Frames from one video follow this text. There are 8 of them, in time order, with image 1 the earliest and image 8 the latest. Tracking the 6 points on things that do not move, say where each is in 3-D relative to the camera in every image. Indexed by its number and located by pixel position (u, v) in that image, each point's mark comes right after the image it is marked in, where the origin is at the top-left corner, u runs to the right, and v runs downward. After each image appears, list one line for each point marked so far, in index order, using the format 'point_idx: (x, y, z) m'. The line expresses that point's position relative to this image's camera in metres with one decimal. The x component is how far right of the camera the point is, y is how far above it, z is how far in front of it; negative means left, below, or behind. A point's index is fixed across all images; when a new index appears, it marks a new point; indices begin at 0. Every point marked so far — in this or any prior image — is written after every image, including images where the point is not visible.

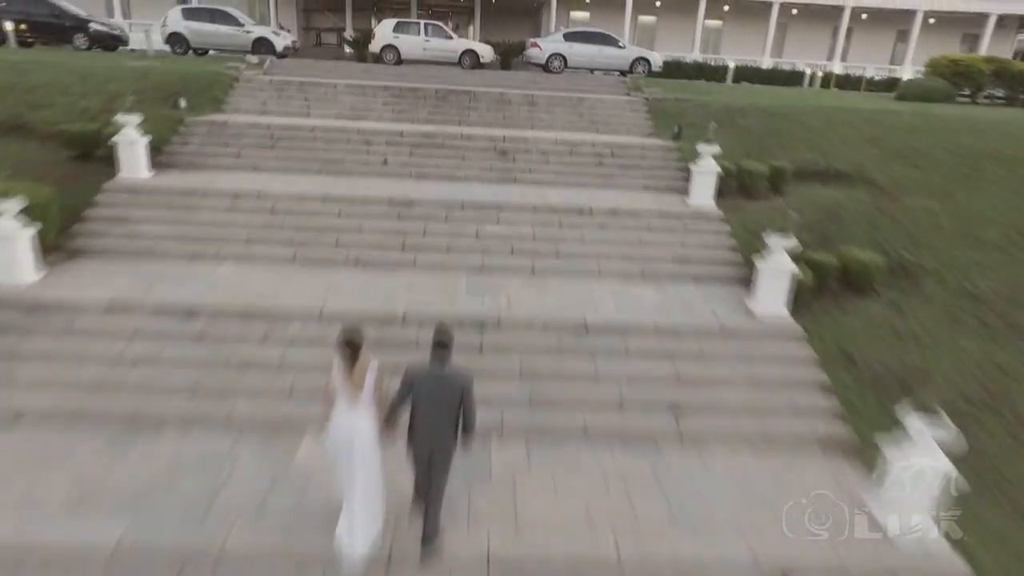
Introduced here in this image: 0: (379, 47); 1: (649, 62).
0: (-3.2, +5.8, +15.4) m
1: (+3.4, +5.6, +15.7) m
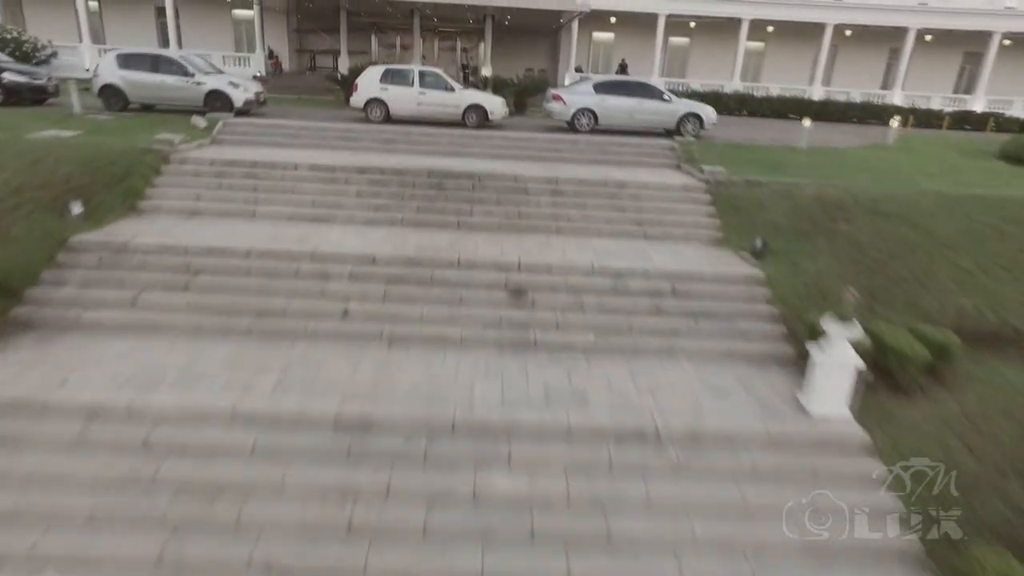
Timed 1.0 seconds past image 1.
0: (-2.9, +3.6, +12.4) m
1: (+3.7, +3.3, +12.5) m
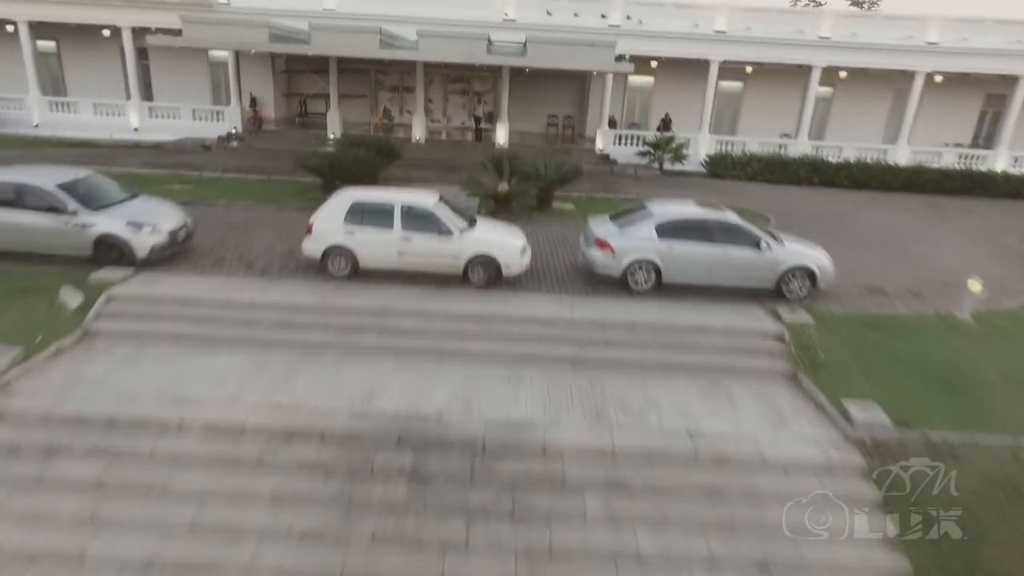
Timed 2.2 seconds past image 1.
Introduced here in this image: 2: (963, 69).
0: (-2.6, +0.5, +8.6) m
1: (+4.0, +0.2, +8.5) m
2: (+13.8, +6.7, +19.3) m
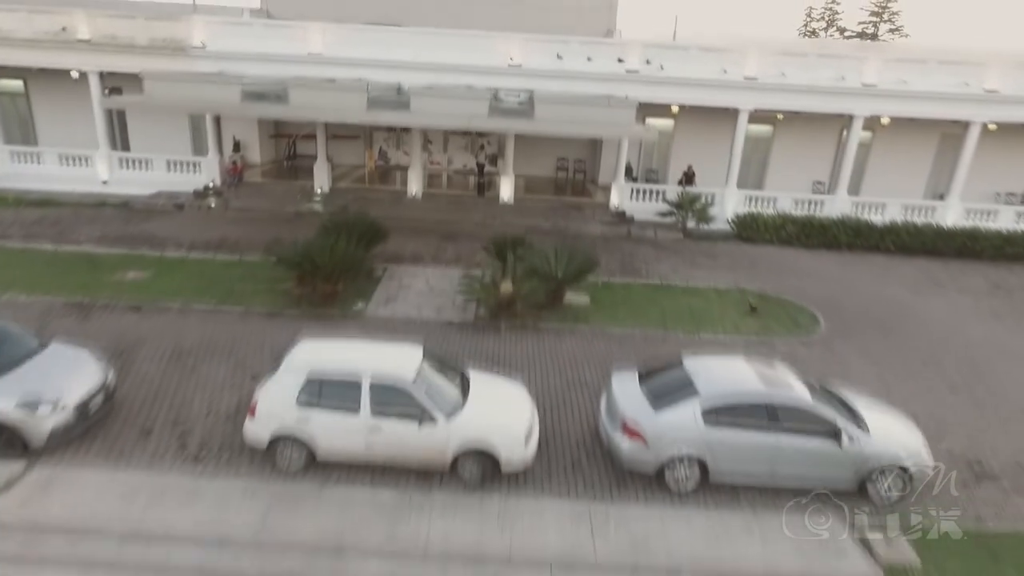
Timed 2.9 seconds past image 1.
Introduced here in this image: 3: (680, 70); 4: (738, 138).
0: (-2.6, -1.5, +6.7) m
1: (+4.1, -1.9, +6.5) m
2: (+14.0, +4.6, +17.2) m
3: (+4.6, +6.0, +17.4) m
4: (+6.6, +4.3, +18.2) m
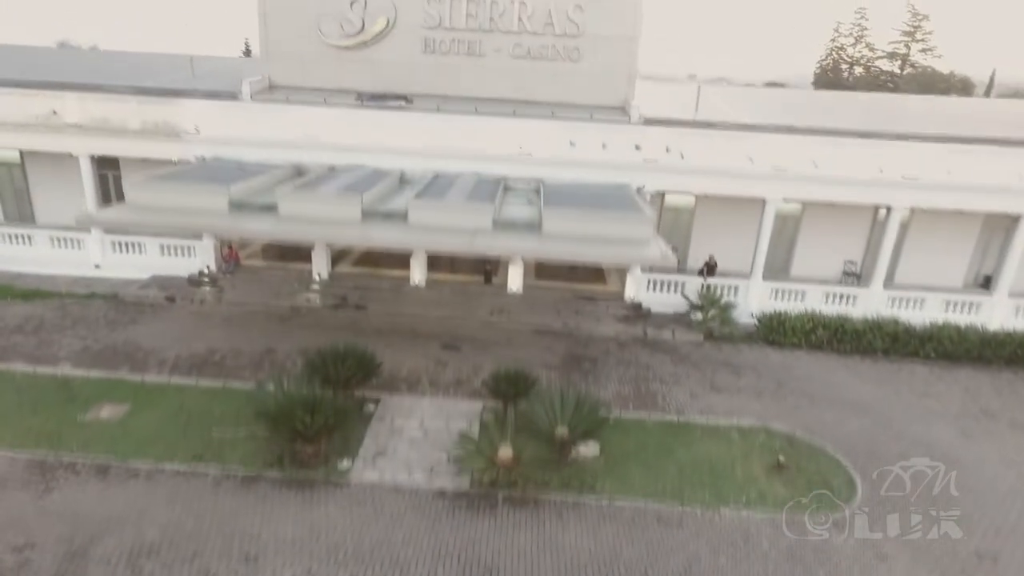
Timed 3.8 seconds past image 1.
0: (-2.7, -4.1, +5.7) m
1: (+3.9, -4.6, +5.3) m
2: (+14.2, +1.9, +15.7) m
3: (+4.9, +3.3, +16.1) m
4: (+6.8, +1.6, +16.9) m
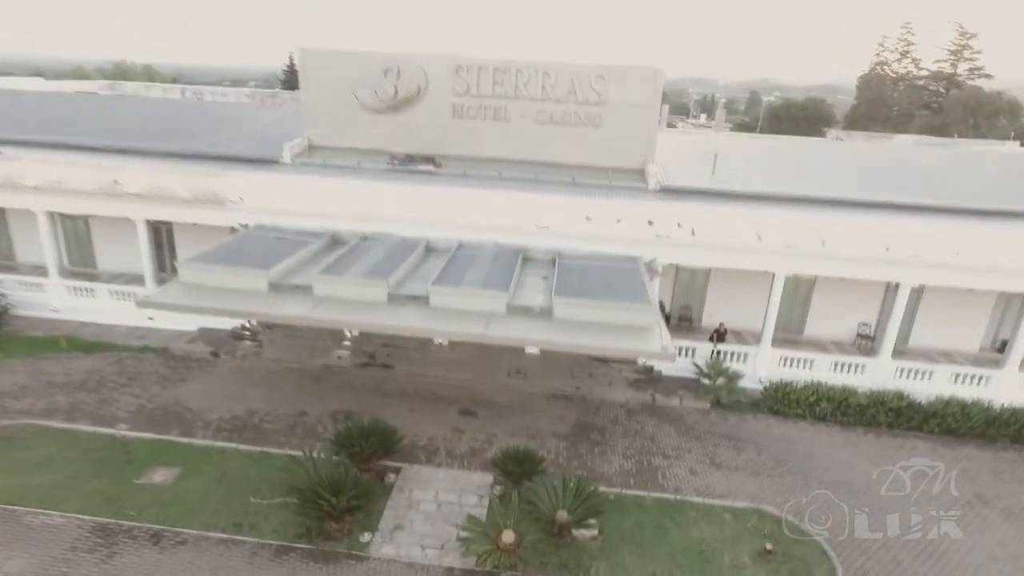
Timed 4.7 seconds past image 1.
0: (-3.0, -5.8, +6.8) m
1: (+3.6, -6.4, +6.1) m
2: (+14.6, -0.2, +15.9) m
3: (+5.3, +1.4, +16.9) m
4: (+7.3, -0.3, +17.6) m
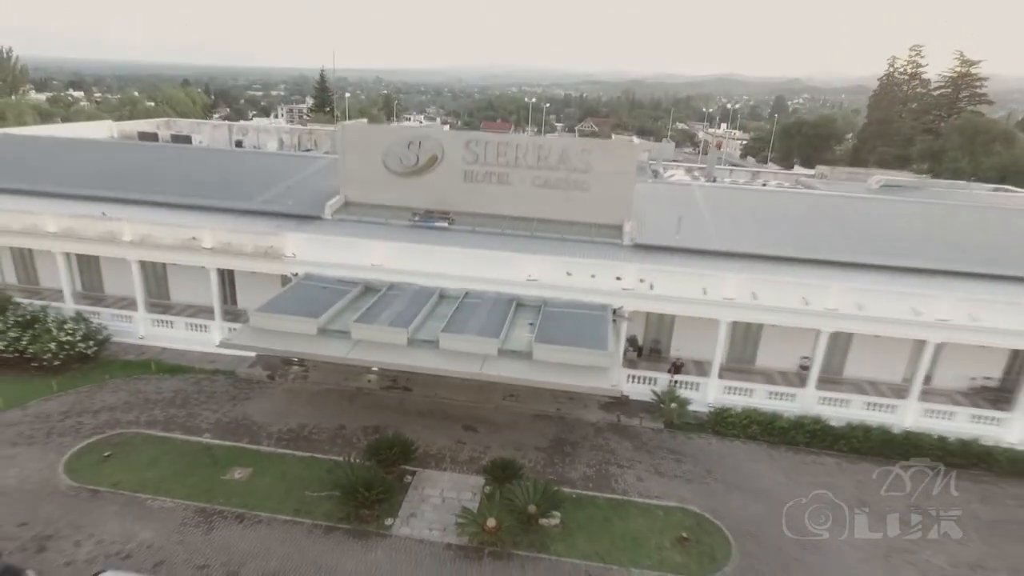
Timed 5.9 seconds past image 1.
0: (-3.6, -7.2, +11.3) m
1: (+3.0, -7.8, +10.3) m
2: (+14.4, -1.7, +19.7) m
3: (+5.2, 0.0, +21.0) m
4: (+7.1, -1.7, +21.6) m
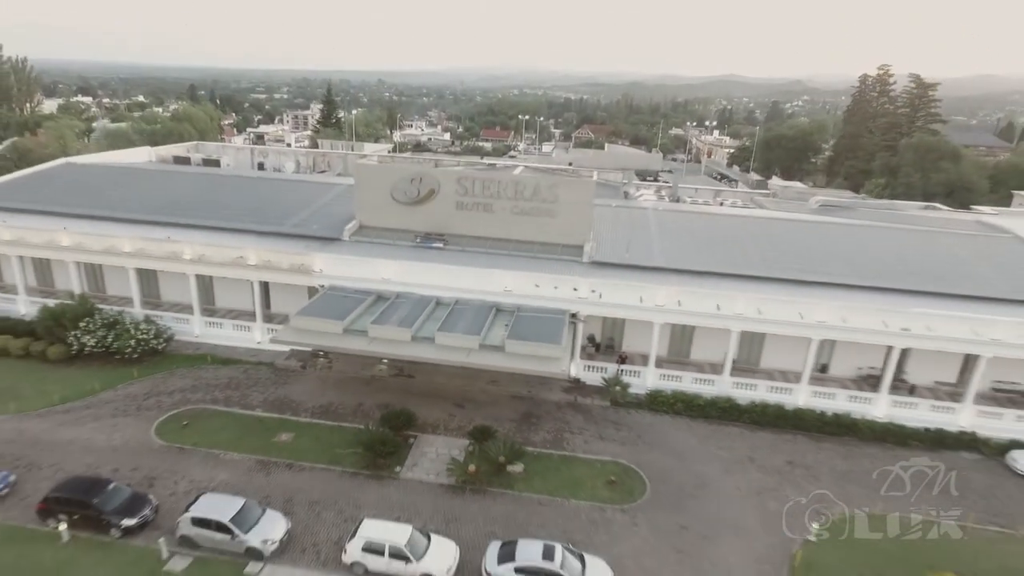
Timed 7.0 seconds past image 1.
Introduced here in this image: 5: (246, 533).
0: (-4.4, -7.5, +17.3) m
1: (+2.1, -8.1, +16.3) m
2: (+13.5, -2.1, +25.7) m
3: (+4.3, -0.4, +27.0) m
4: (+6.3, -2.1, +27.6) m
5: (-7.5, -6.9, +17.7) m
